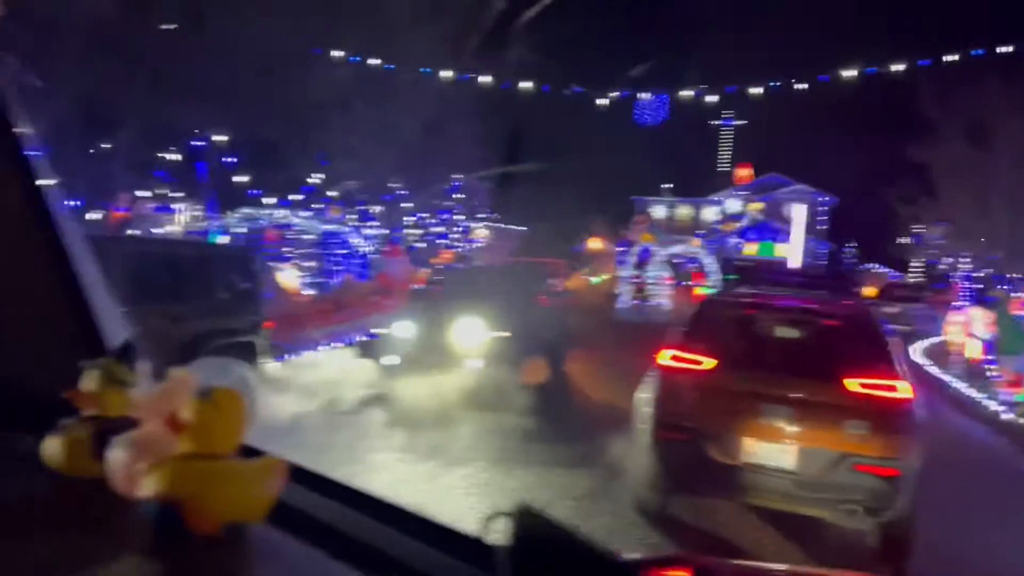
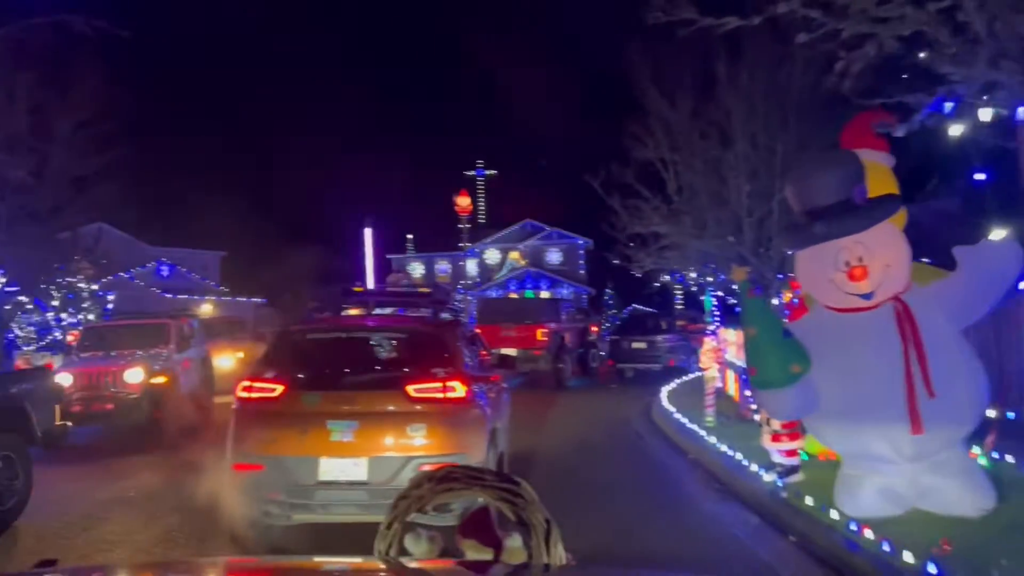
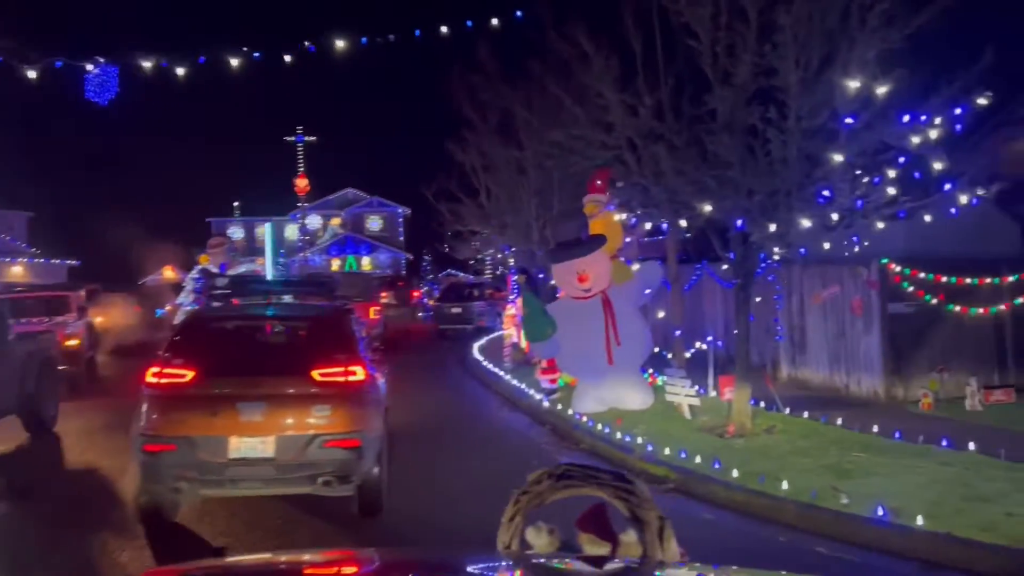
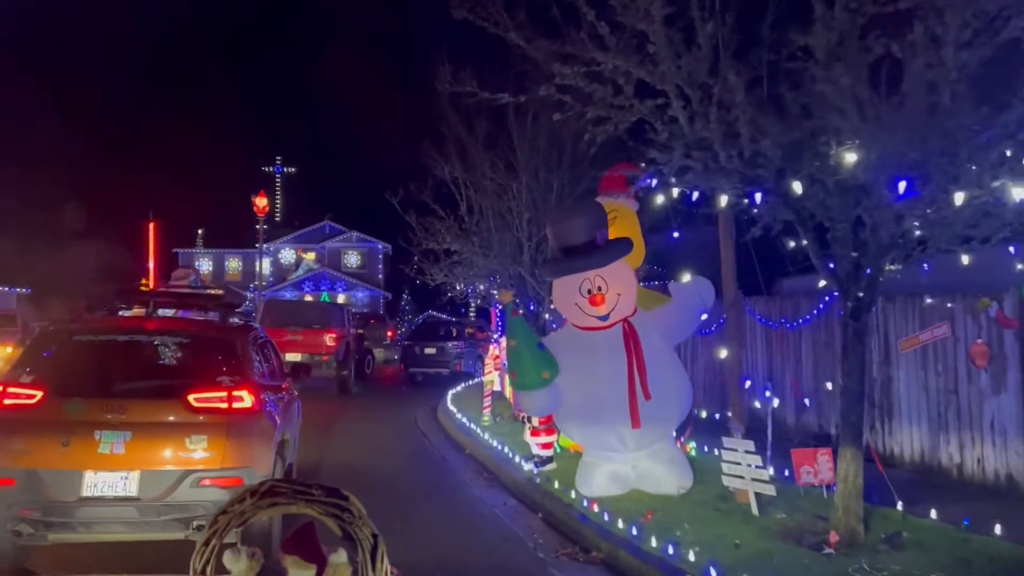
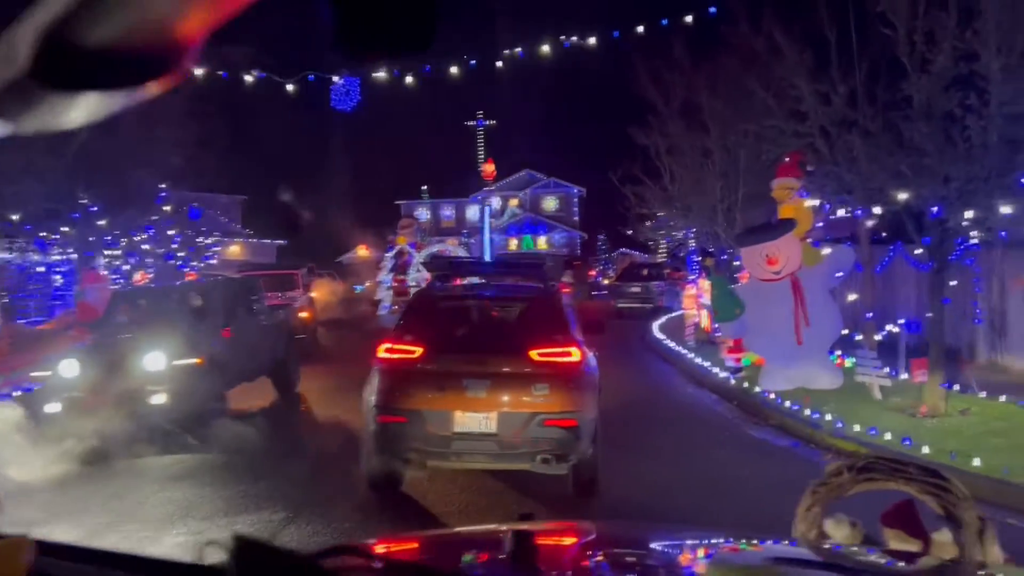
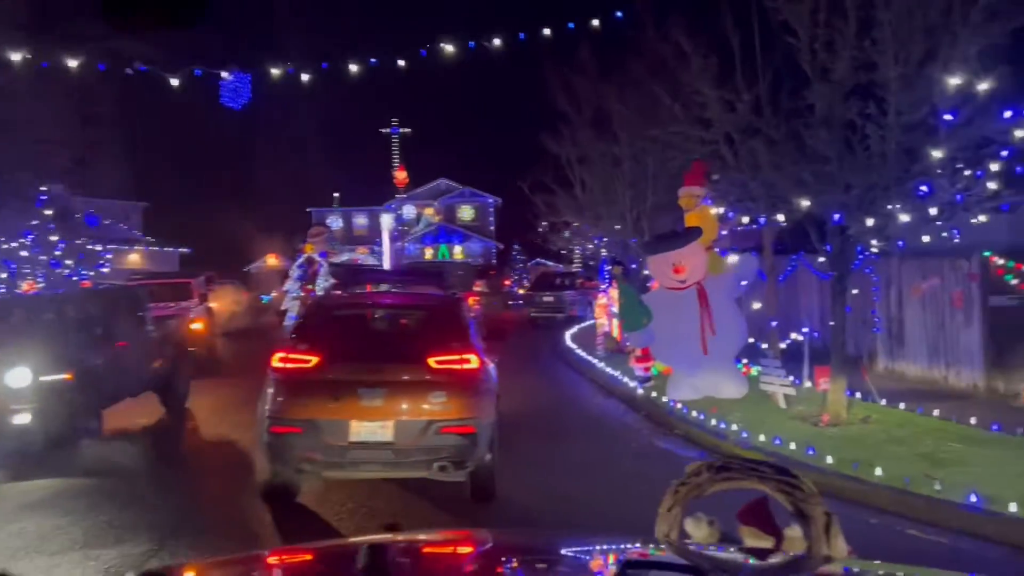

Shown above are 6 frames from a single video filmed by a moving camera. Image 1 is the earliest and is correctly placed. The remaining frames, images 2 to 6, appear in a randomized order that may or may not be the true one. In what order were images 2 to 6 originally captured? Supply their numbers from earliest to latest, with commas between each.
5, 6, 3, 4, 2
